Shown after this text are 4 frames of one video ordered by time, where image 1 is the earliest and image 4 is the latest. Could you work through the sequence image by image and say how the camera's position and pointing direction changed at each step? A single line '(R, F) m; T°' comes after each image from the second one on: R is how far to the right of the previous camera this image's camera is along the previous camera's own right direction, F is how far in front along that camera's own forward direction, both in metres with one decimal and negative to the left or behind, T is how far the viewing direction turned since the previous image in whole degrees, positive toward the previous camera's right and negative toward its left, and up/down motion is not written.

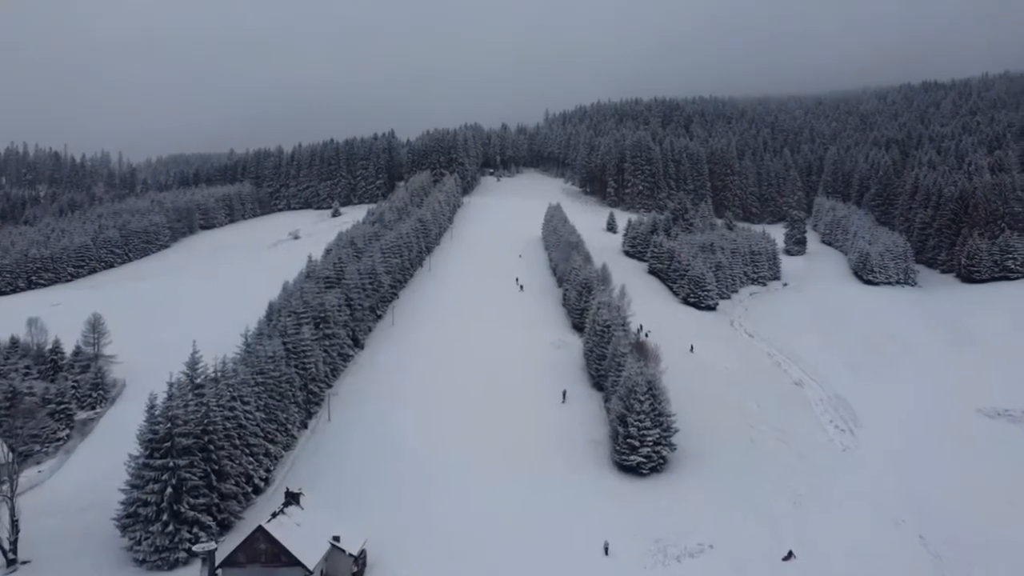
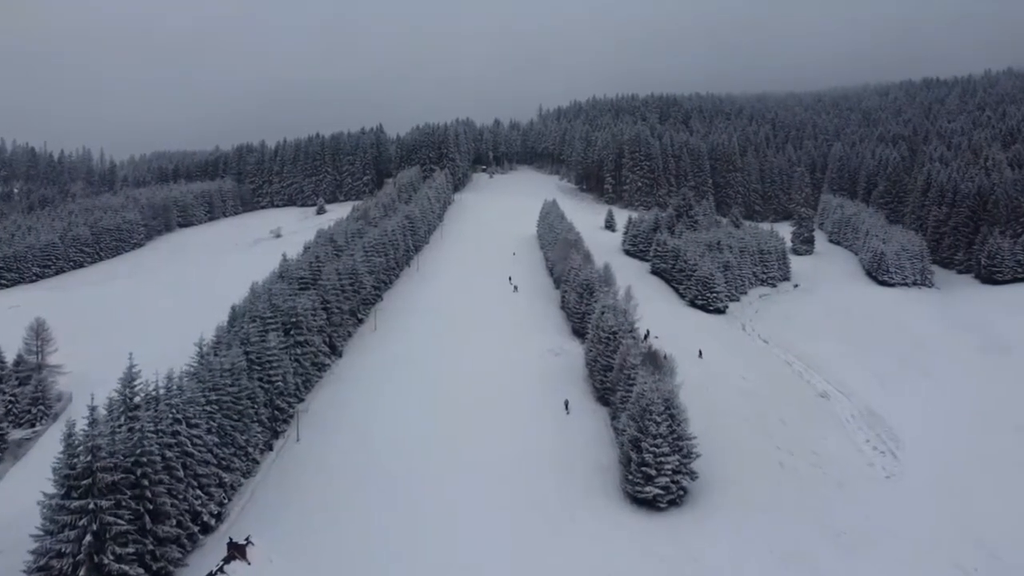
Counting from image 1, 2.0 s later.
(-0.1, +4.7) m; +1°
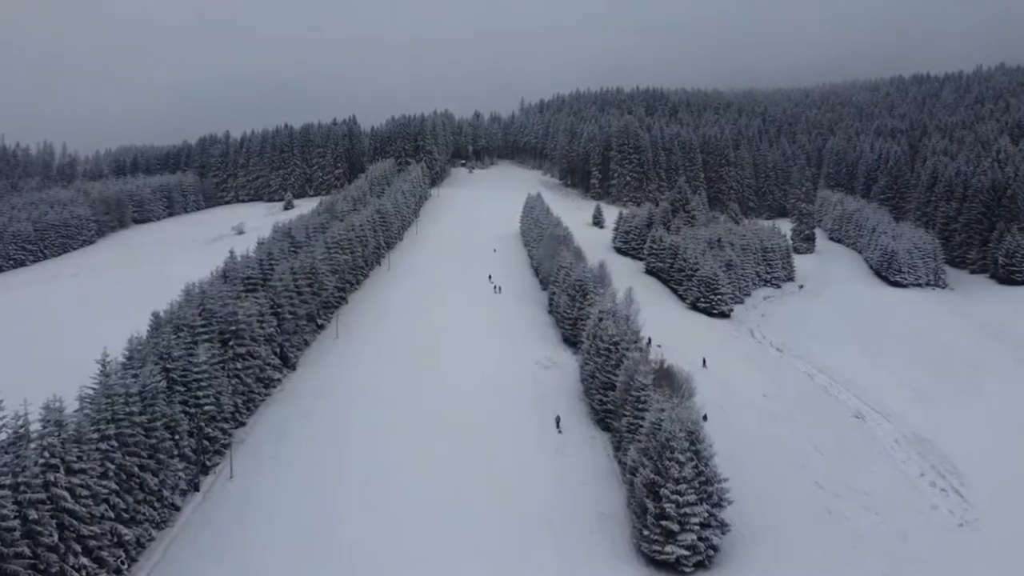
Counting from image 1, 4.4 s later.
(0.0, +6.1) m; +2°
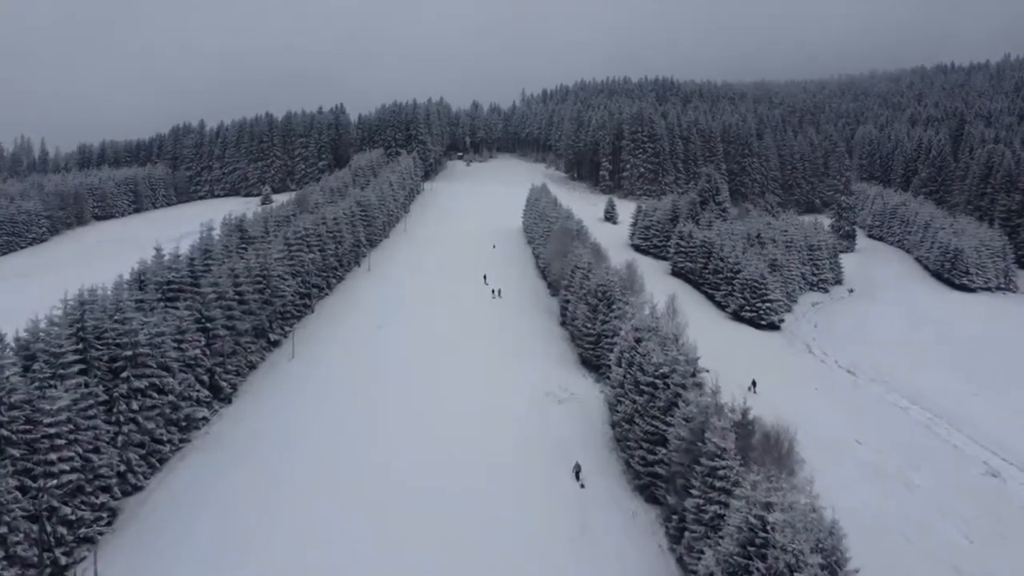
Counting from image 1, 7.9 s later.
(-0.3, +9.3) m; 0°
